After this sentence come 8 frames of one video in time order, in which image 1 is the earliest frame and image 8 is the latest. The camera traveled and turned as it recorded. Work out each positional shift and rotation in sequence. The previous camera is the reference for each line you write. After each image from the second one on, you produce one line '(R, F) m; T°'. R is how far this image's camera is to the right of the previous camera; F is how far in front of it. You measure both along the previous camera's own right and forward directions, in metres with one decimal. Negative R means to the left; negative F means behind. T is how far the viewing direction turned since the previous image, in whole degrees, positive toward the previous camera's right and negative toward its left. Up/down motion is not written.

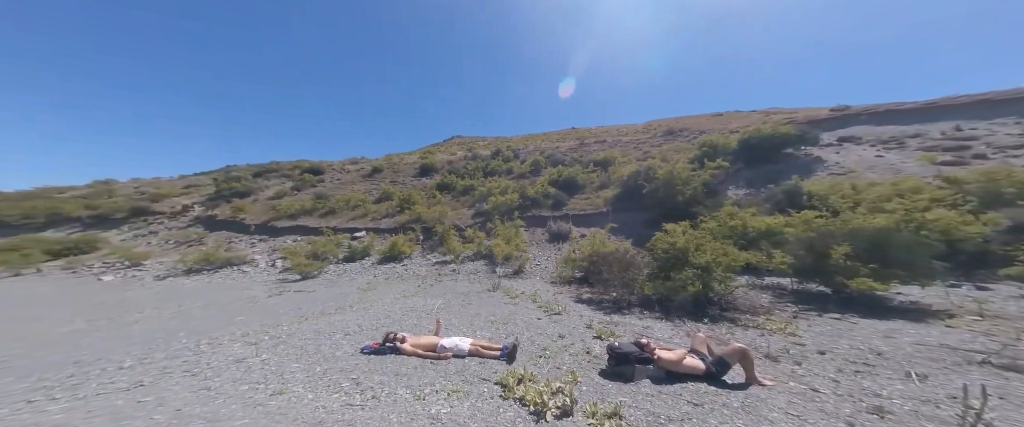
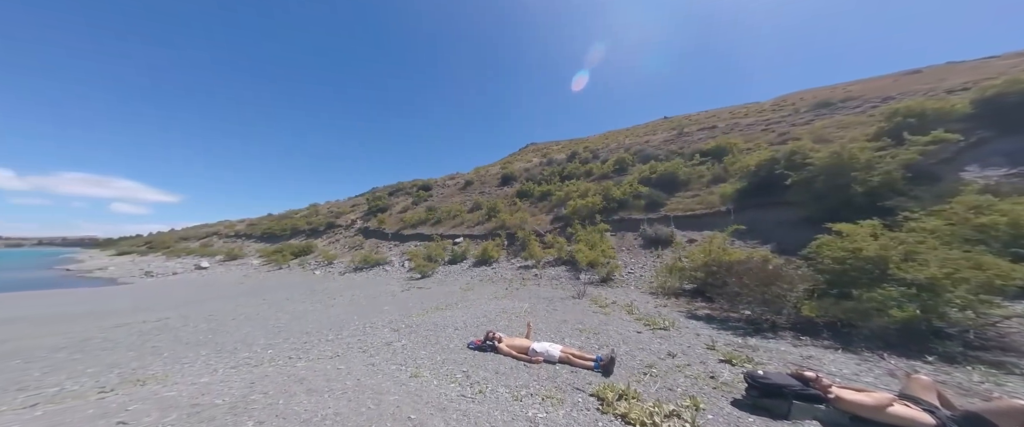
(-0.2, 0.0) m; -17°
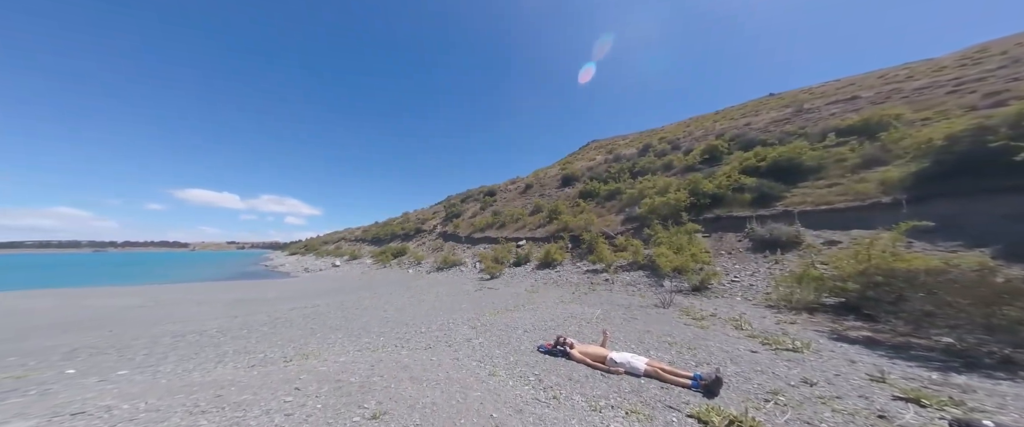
(-0.3, 0.0) m; -13°
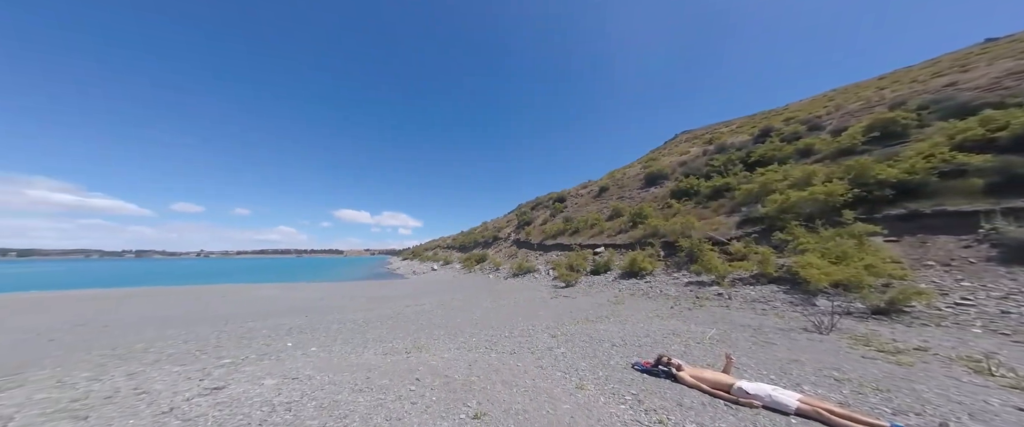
(-0.6, 0.0) m; -15°
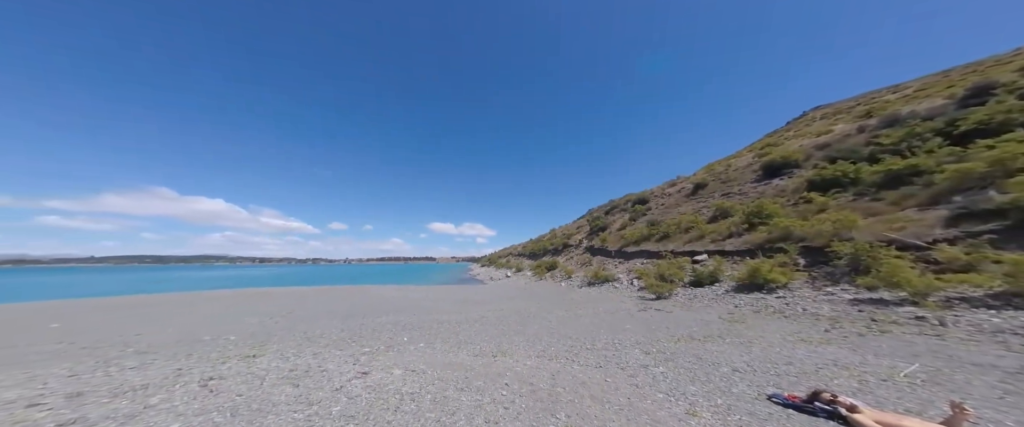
(-0.9, 0.0) m; -15°
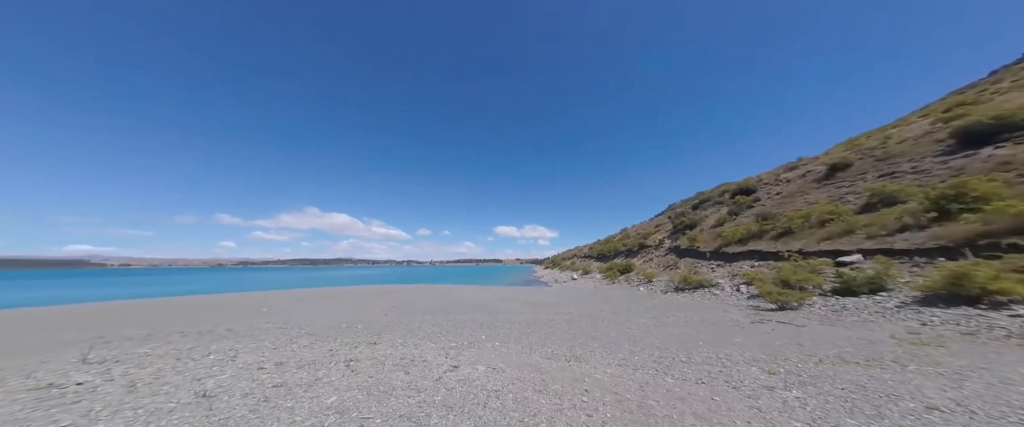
(-1.2, -0.1) m; -14°
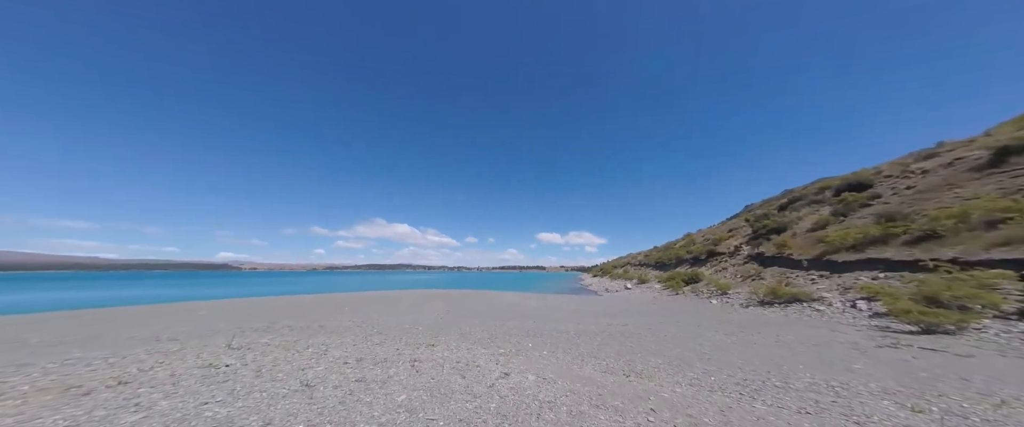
(-0.7, +0.2) m; -10°
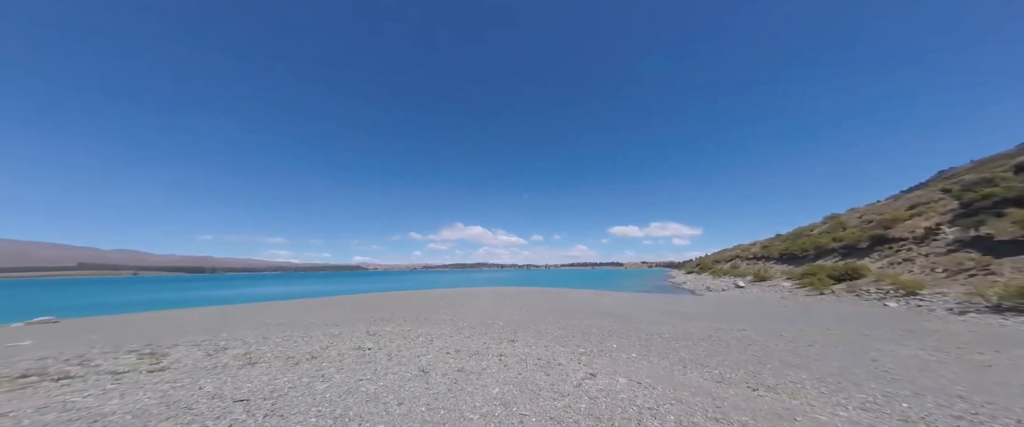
(+1.6, +2.0) m; -17°
